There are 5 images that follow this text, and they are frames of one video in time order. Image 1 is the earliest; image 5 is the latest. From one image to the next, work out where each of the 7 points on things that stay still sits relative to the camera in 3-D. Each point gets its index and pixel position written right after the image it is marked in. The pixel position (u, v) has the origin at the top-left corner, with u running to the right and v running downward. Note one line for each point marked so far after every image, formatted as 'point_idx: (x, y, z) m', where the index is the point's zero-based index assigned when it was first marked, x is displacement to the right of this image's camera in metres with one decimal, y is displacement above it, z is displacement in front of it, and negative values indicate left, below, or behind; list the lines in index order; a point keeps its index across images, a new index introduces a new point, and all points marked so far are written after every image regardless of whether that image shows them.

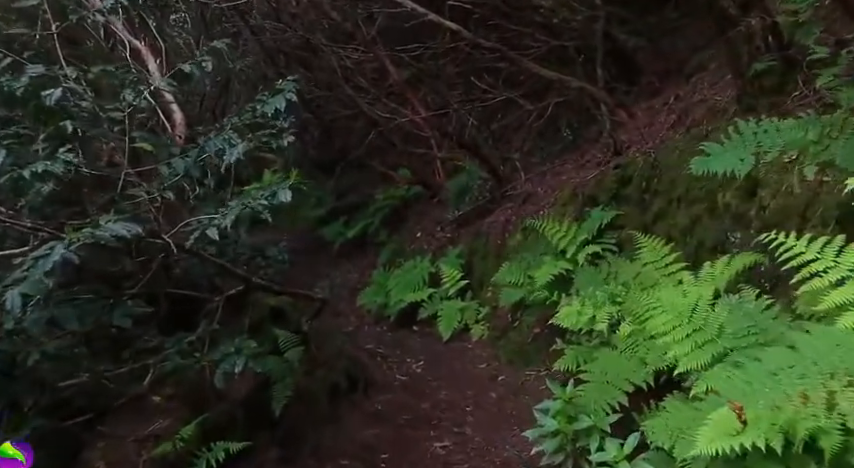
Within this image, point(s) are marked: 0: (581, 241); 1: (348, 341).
0: (+1.4, -0.1, +6.7) m
1: (-1.1, -1.5, +10.4) m
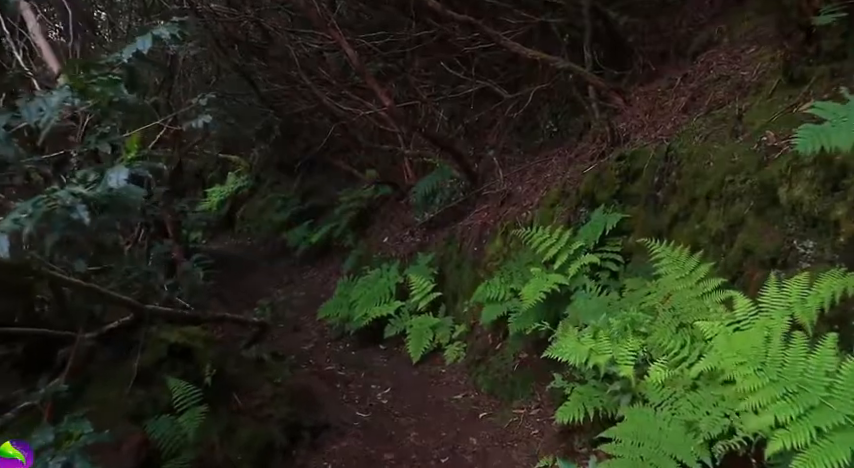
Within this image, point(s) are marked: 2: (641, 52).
0: (+1.1, -0.1, +5.5) m
1: (-1.5, -1.6, +9.1) m
2: (+2.2, +1.9, +7.8) m
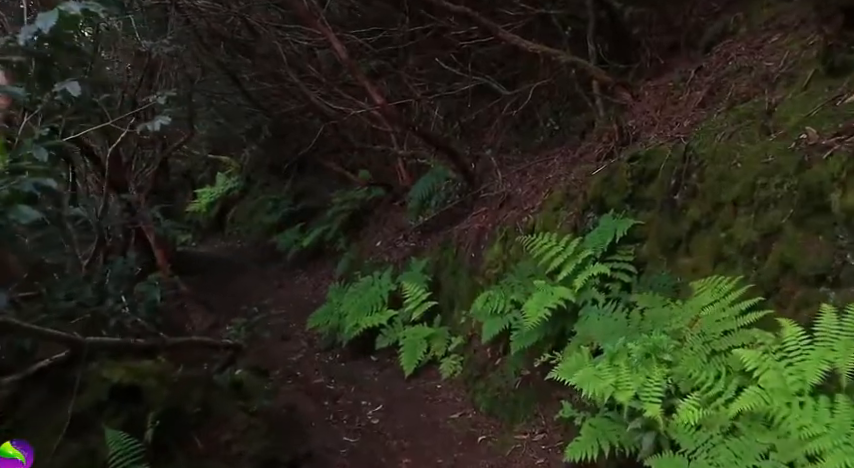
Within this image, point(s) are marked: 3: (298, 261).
0: (+1.1, -0.2, +5.0) m
1: (-1.5, -1.6, +8.6) m
2: (+2.2, +1.9, +7.3) m
3: (-2.3, -0.5, +13.1) m
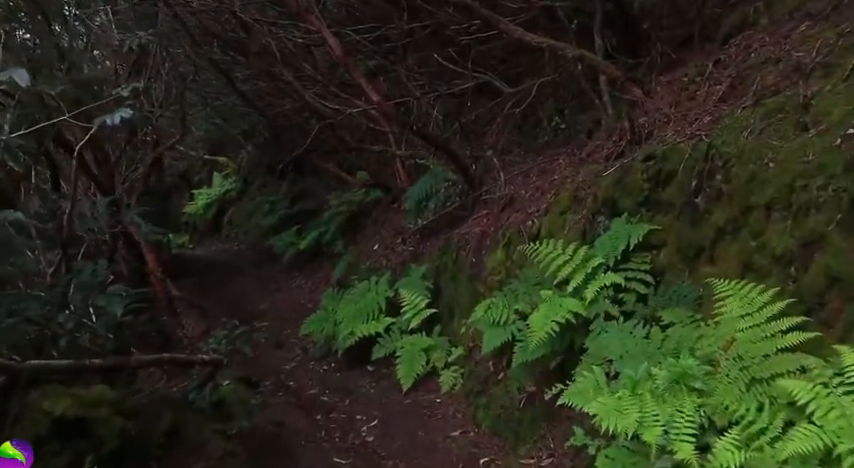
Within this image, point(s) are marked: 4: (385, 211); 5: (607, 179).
0: (+1.0, -0.2, +4.6) m
1: (-1.5, -1.7, +8.2) m
2: (+2.1, +1.8, +6.9) m
3: (-2.3, -0.5, +12.7) m
4: (-0.6, +0.4, +11.6) m
5: (+1.2, +0.4, +5.2) m
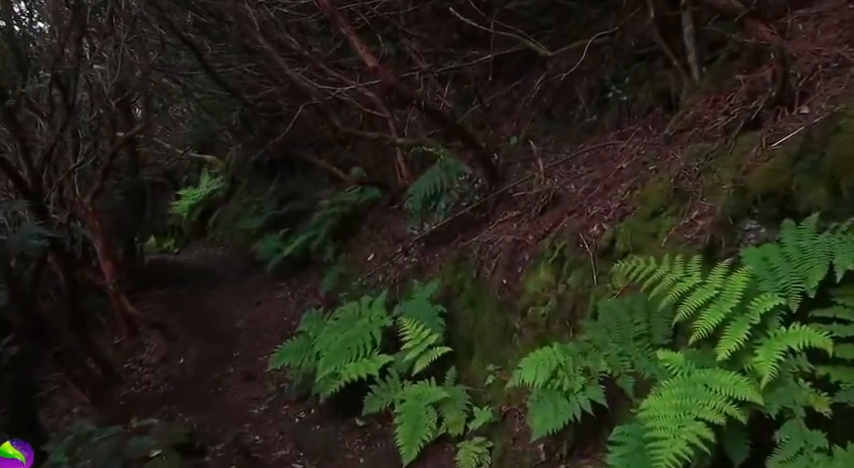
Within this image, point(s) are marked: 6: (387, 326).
0: (+1.1, -0.3, +2.4) m
1: (-1.5, -1.7, +6.0) m
2: (+2.3, +1.7, +4.8) m
3: (-2.2, -0.6, +10.6) m
4: (-0.5, +0.3, +9.5) m
5: (+1.3, +0.3, +3.0) m
6: (-0.3, -0.8, +6.3) m
